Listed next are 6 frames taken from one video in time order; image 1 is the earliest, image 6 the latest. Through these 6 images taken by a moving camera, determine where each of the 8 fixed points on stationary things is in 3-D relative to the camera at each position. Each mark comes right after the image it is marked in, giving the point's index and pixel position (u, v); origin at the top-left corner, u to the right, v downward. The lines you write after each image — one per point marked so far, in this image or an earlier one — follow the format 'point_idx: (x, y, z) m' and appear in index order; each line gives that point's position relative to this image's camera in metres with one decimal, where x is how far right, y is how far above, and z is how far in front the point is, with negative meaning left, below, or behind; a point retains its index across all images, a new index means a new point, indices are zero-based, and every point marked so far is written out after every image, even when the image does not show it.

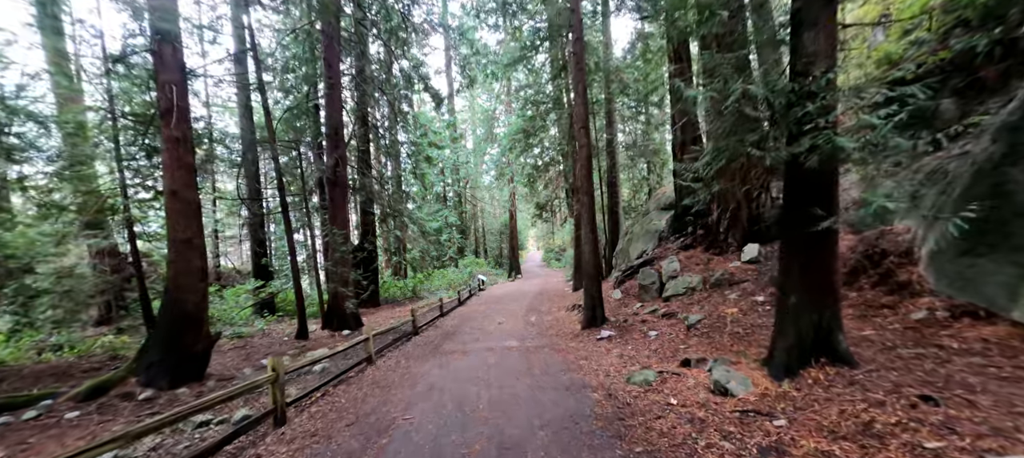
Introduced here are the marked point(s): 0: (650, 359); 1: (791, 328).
0: (+1.9, -1.8, +5.5) m
1: (+2.8, -1.0, +3.8) m
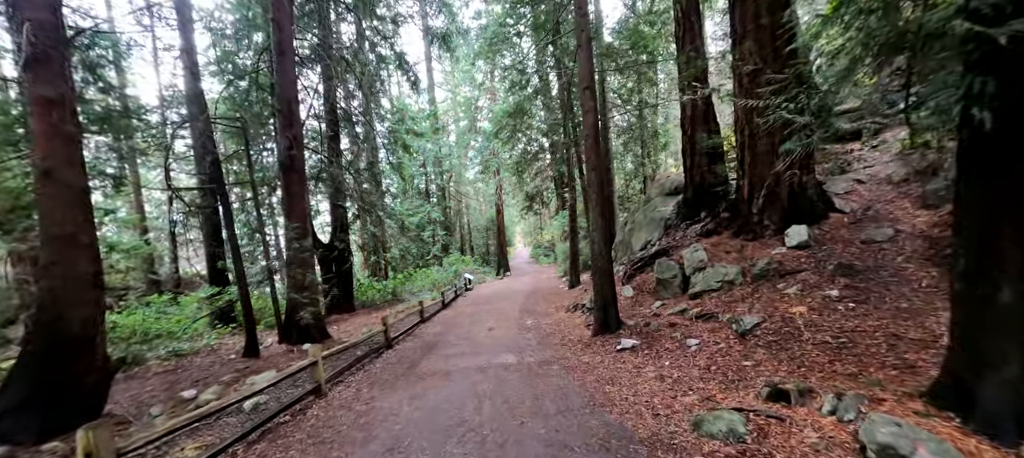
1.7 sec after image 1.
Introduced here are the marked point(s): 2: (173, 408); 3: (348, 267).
0: (+2.0, -1.5, +3.9) m
1: (+2.8, -0.7, +2.3) m
2: (-4.9, -2.6, +5.7) m
3: (-6.9, -1.6, +16.6) m
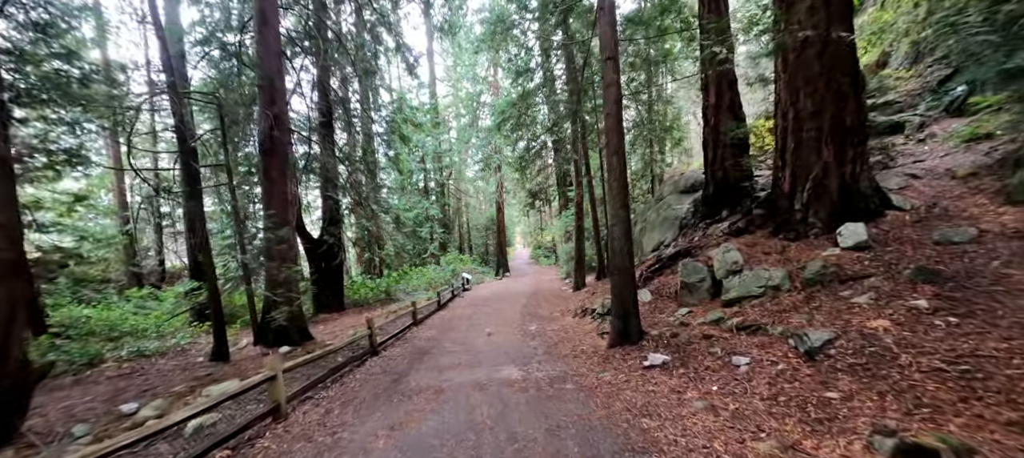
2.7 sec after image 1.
0: (+2.0, -1.4, +2.9) m
1: (+2.9, -0.6, +1.3) m
2: (-4.9, -2.4, +4.7) m
3: (-6.9, -1.3, +15.6) m
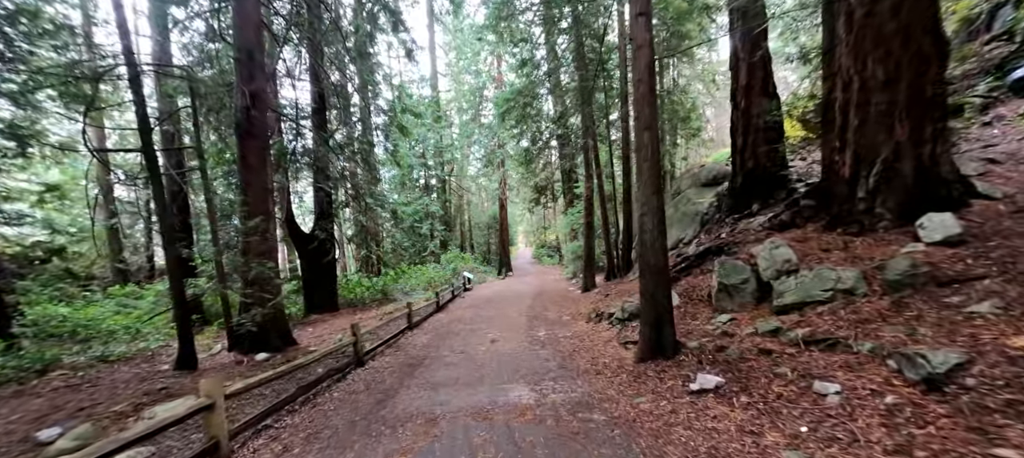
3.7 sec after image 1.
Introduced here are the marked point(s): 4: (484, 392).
0: (+2.1, -1.3, +1.9) m
1: (+3.0, -0.5, +0.3) m
2: (-4.8, -2.2, +3.7) m
3: (-6.7, -1.2, +14.6) m
4: (-0.3, -1.9, +4.5) m
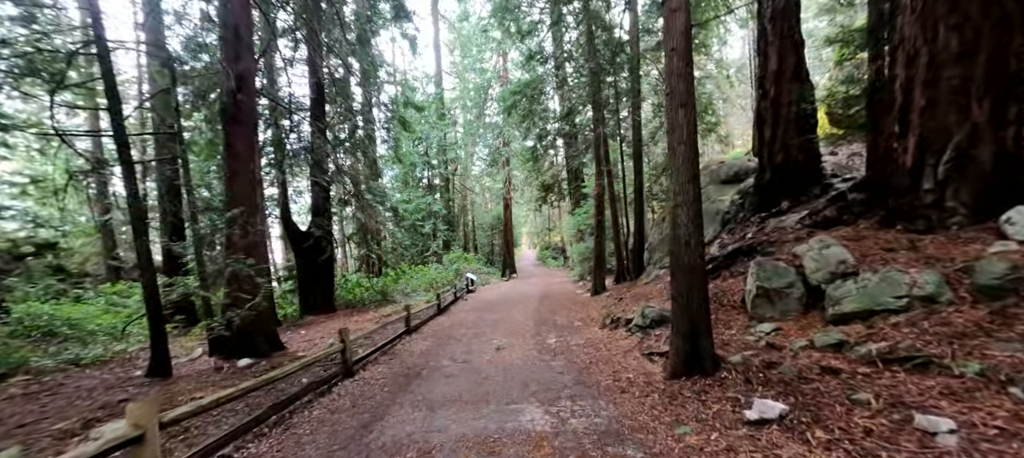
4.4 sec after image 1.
0: (+2.2, -1.2, +1.2) m
1: (+3.1, -0.4, -0.5) m
2: (-4.7, -2.1, +3.1) m
3: (-6.5, -1.1, +13.9) m
4: (-0.2, -1.8, +3.8) m
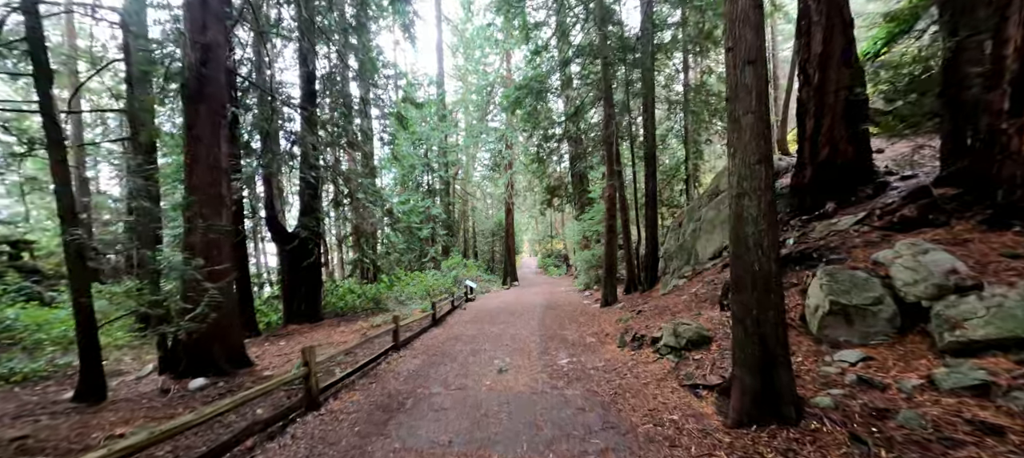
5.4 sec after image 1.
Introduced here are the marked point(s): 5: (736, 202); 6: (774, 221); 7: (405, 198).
0: (+2.3, -1.1, +0.1) m
1: (+3.2, -0.3, -1.5) m
2: (-4.6, -1.9, +2.0) m
3: (-6.4, -1.1, +12.9) m
4: (-0.1, -1.7, +2.7) m
5: (+1.9, +0.2, +3.2) m
6: (+2.1, +0.1, +3.2) m
7: (-4.9, +1.5, +17.8) m
